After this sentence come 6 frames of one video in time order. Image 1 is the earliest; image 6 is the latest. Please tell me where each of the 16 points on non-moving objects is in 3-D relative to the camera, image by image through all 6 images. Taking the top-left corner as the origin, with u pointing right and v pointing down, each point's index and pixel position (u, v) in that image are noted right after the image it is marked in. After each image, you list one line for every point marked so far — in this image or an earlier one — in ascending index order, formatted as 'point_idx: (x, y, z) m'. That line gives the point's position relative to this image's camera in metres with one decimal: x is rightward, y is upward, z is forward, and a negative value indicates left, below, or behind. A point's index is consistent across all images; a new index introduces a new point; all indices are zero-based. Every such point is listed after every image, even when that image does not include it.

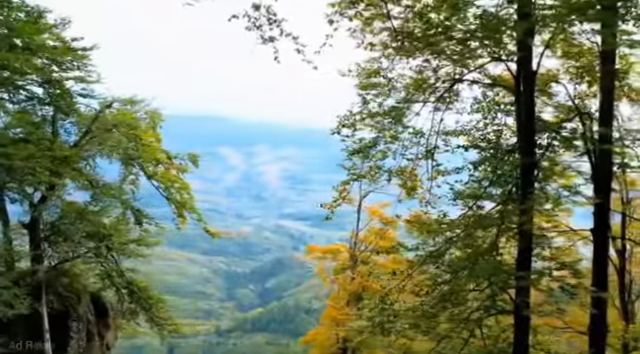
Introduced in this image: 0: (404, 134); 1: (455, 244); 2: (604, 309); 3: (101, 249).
0: (+1.2, +0.6, +12.8) m
1: (+1.8, -0.9, +11.5) m
2: (+3.9, -2.0, +12.4) m
3: (-4.6, -1.5, +18.9) m
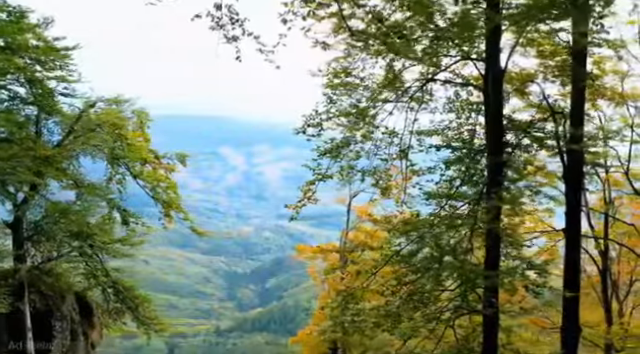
0: (+0.9, +0.6, +12.8) m
1: (+1.4, -0.9, +11.5) m
2: (+3.5, -2.0, +12.3) m
3: (-4.9, -1.5, +18.9) m
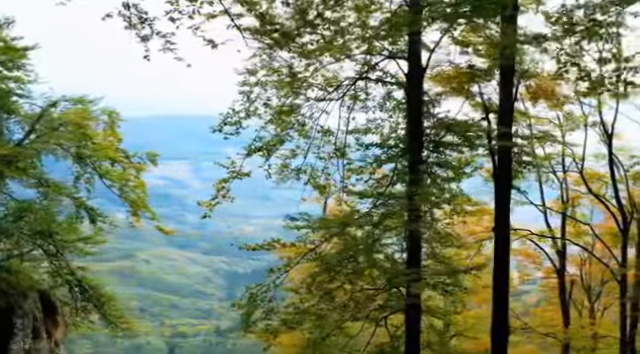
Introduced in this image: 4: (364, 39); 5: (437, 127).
0: (-0.1, +0.6, +12.8) m
1: (+0.4, -0.9, +11.5) m
2: (+2.5, -1.9, +12.3) m
3: (-5.8, -1.5, +19.1) m
4: (+0.6, +1.8, +11.5) m
5: (+1.6, +0.7, +12.5) m
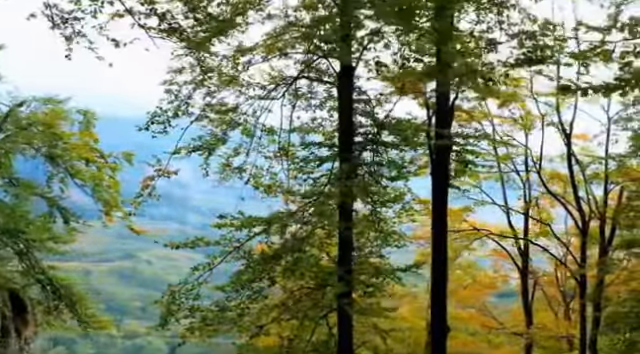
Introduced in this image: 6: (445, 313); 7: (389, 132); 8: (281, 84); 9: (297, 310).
0: (-0.9, +0.6, +12.9) m
1: (-0.4, -0.9, +11.6) m
2: (+1.7, -1.9, +12.3) m
3: (-6.5, -1.5, +19.2) m
4: (-0.3, +1.8, +11.5) m
5: (+0.7, +0.7, +12.5) m
6: (+1.7, -1.9, +12.3) m
7: (+0.9, +0.6, +12.5) m
8: (-0.5, +1.3, +12.8) m
9: (-0.3, -1.7, +11.9) m
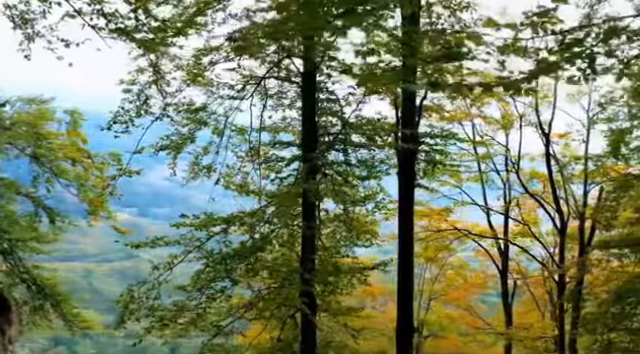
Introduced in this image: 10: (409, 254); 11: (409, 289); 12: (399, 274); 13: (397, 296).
0: (-1.4, +0.7, +12.9) m
1: (-0.9, -0.8, +11.6) m
2: (+1.3, -1.9, +12.3) m
3: (-6.9, -1.5, +19.3) m
4: (-0.7, +1.8, +11.6) m
5: (+0.3, +0.7, +12.5) m
6: (+1.3, -1.9, +12.3) m
7: (+0.5, +0.6, +12.5) m
8: (-1.0, +1.3, +12.8) m
9: (-0.8, -1.7, +11.9) m
10: (+1.2, -1.0, +12.2) m
11: (+1.2, -1.5, +12.3) m
12: (+1.1, -1.3, +12.5) m
13: (+1.1, -1.6, +12.4) m
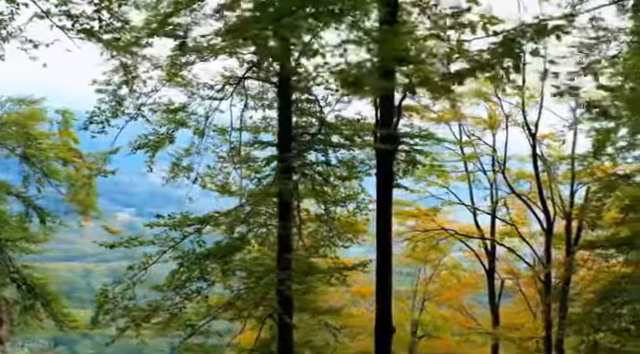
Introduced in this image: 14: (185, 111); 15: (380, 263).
0: (-1.6, +0.7, +12.9) m
1: (-1.2, -0.8, +11.6) m
2: (+1.0, -1.9, +12.4) m
3: (-7.1, -1.5, +19.3) m
4: (-1.0, +1.8, +11.6) m
5: (0.0, +0.7, +12.6) m
6: (+1.0, -1.9, +12.4) m
7: (+0.2, +0.6, +12.5) m
8: (-1.3, +1.3, +12.8) m
9: (-1.1, -1.7, +12.0) m
10: (+0.9, -1.0, +12.3) m
11: (+0.9, -1.5, +12.3) m
12: (+0.8, -1.3, +12.5) m
13: (+0.8, -1.6, +12.4) m
14: (-1.9, +0.9, +12.6) m
15: (+0.8, -1.2, +12.3) m
